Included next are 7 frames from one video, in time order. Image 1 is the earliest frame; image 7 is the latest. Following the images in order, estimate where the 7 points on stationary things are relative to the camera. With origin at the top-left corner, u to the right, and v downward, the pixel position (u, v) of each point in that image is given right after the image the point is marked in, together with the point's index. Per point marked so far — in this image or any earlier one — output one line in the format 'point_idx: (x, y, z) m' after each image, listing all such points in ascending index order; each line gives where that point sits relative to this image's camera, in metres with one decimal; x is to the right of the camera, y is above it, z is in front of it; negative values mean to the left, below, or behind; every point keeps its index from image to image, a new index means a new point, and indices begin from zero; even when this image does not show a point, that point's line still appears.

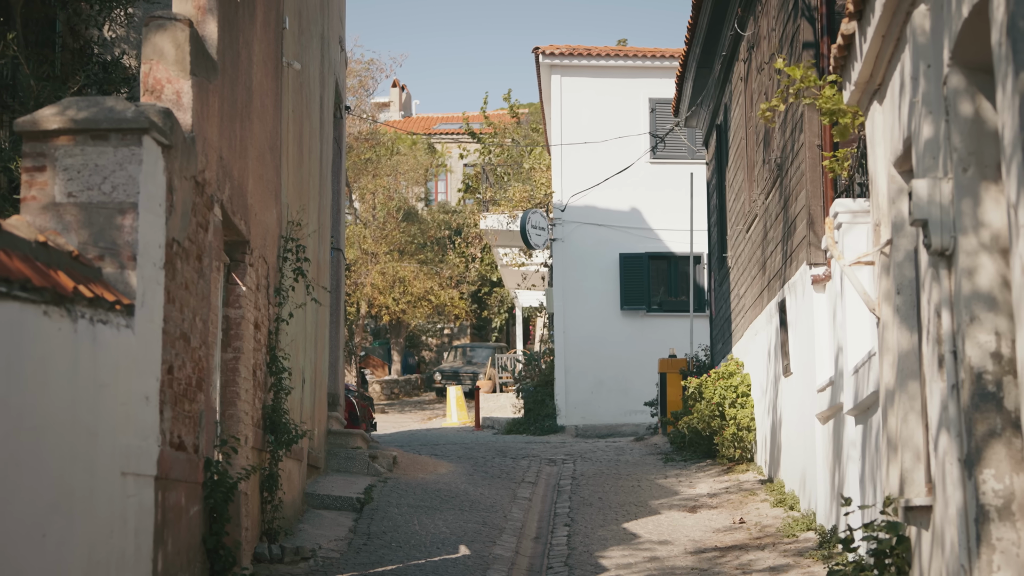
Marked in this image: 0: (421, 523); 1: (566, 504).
0: (-0.9, -2.2, +10.8) m
1: (+0.6, -2.3, +11.9) m
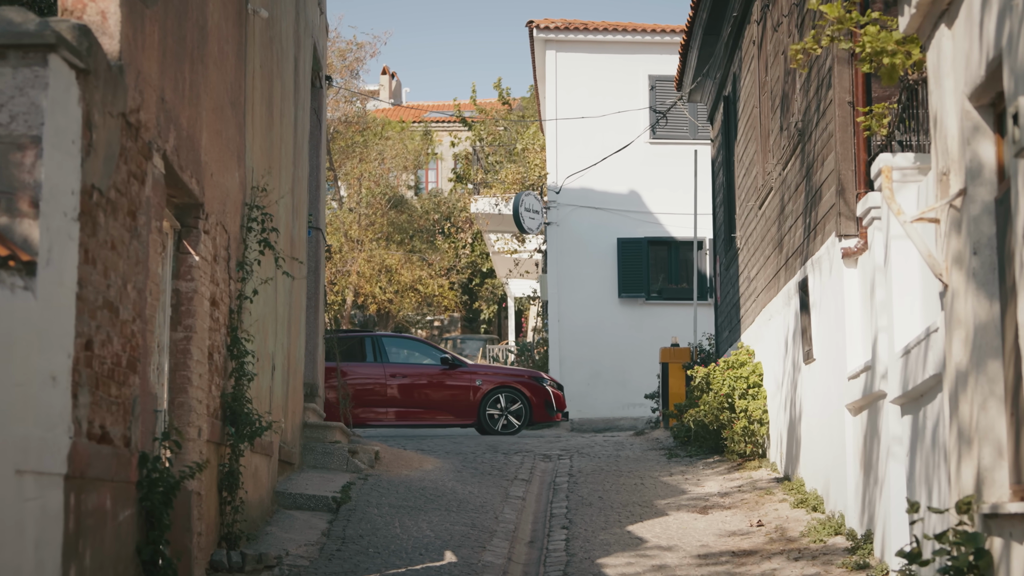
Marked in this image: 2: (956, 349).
0: (-0.9, -2.0, +9.7) m
1: (+0.5, -2.1, +10.8) m
2: (+2.0, -0.3, +5.0) m
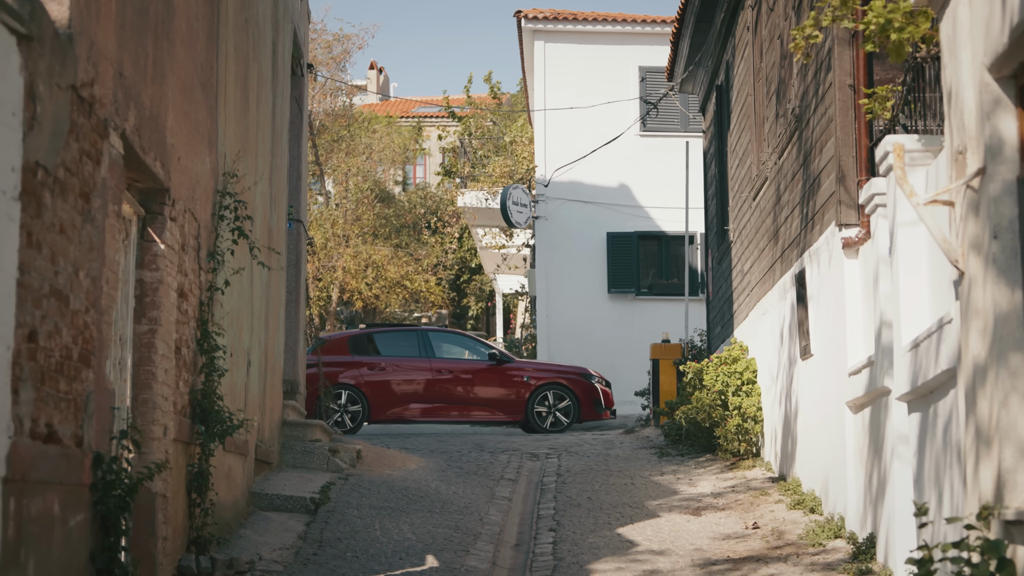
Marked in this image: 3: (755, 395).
0: (-1.1, -2.0, +9.3) m
1: (+0.4, -2.0, +10.4) m
2: (+1.9, -0.2, +4.6) m
3: (+2.5, -1.1, +11.8) m
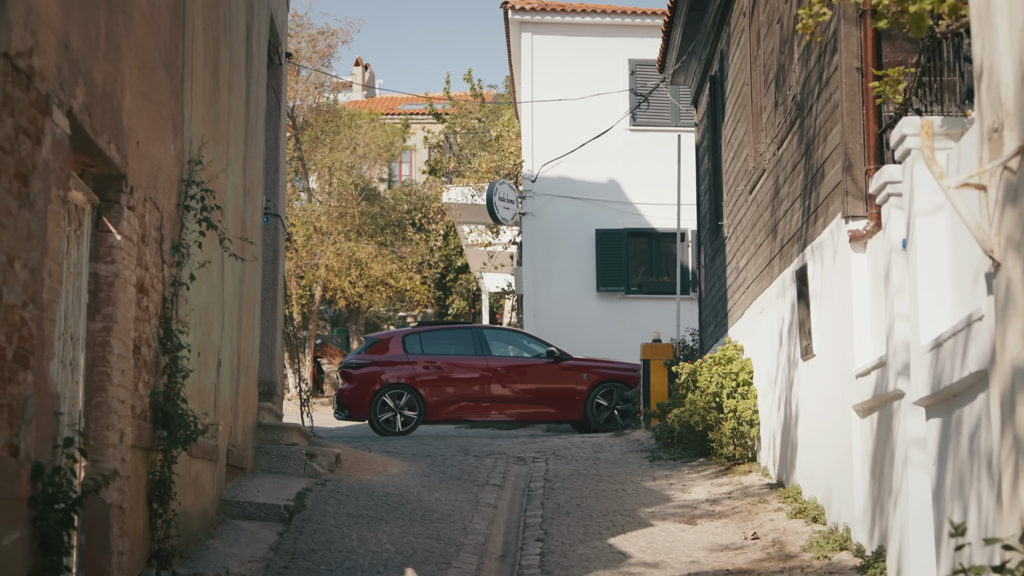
0: (-1.2, -1.9, +8.8) m
1: (+0.2, -2.0, +9.9) m
2: (+1.8, -0.2, +4.2) m
3: (+2.4, -1.1, +11.3) m
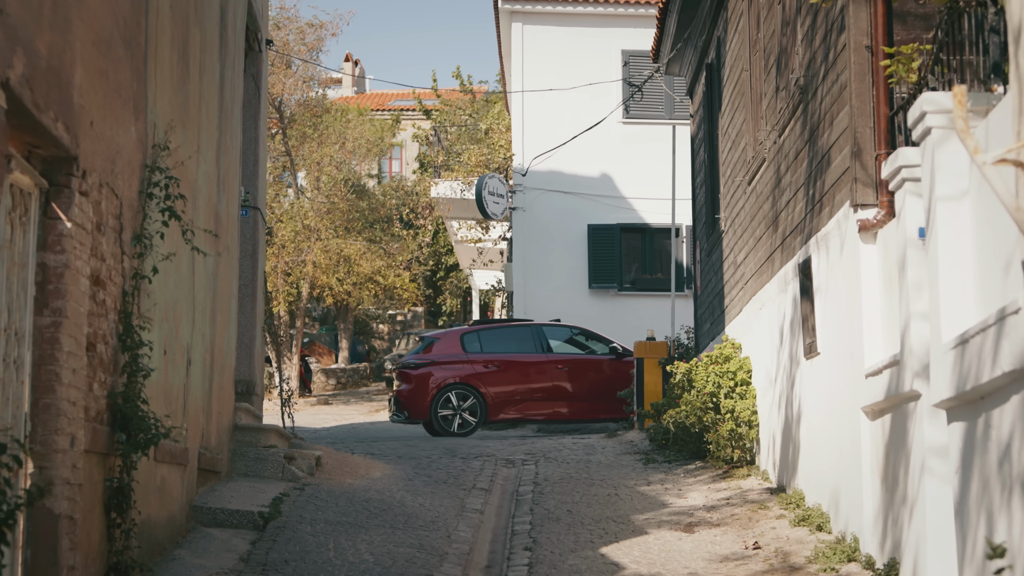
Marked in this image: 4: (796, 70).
0: (-1.3, -1.9, +8.3) m
1: (+0.1, -1.9, +9.4) m
2: (+1.8, -0.2, +3.7) m
3: (+2.3, -1.0, +10.8) m
4: (+2.2, +1.7, +8.6) m
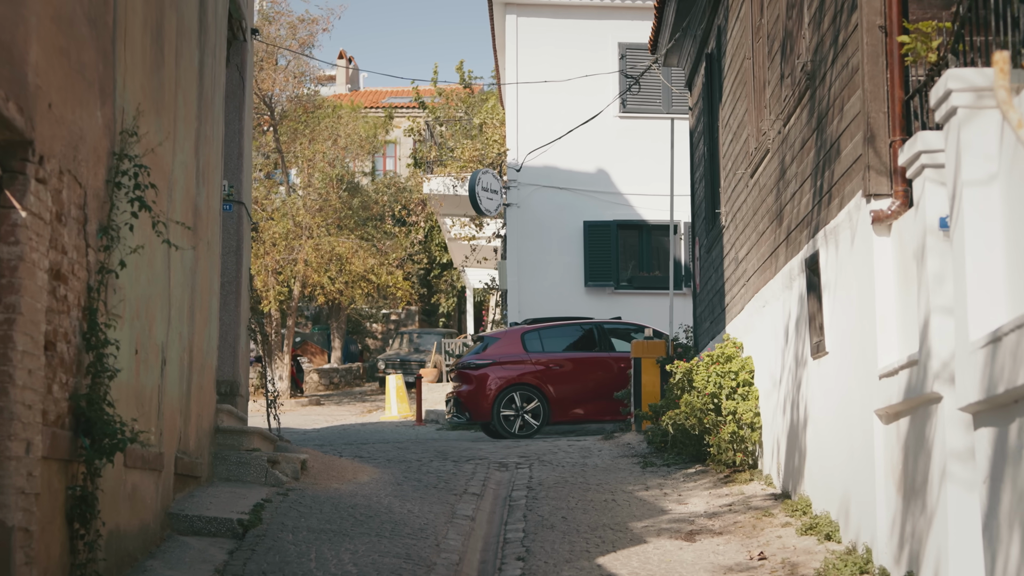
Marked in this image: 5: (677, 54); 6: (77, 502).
0: (-1.3, -1.9, +7.8) m
1: (+0.1, -1.9, +9.0) m
2: (+1.7, -0.1, +3.3) m
3: (+2.2, -1.0, +10.4) m
4: (+2.1, +1.7, +8.2) m
5: (+2.1, +3.0, +14.7) m
6: (-2.4, -1.2, +6.1) m
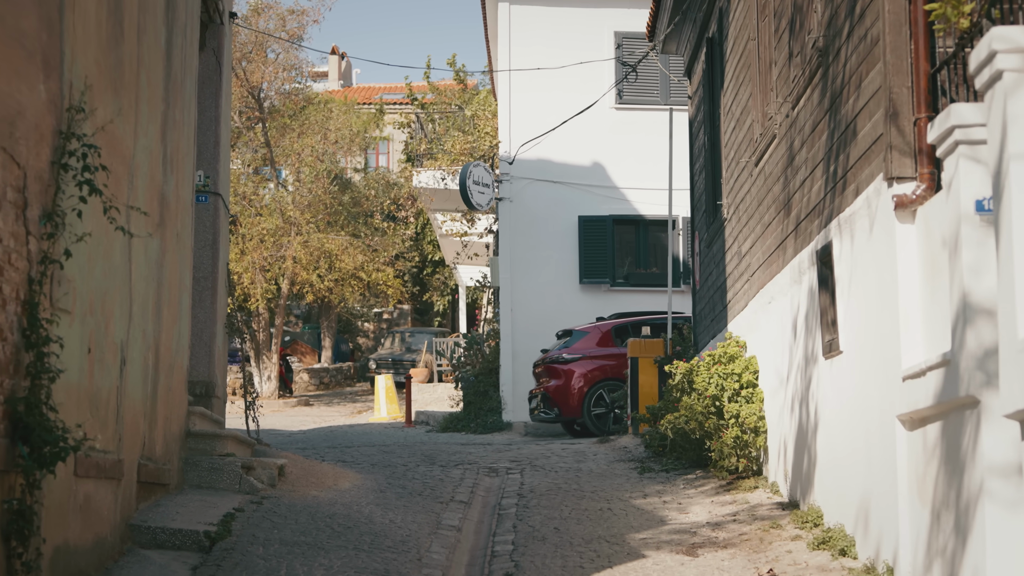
0: (-1.4, -1.8, +7.2) m
1: (0.0, -1.9, +8.4) m
2: (+1.7, -0.1, +2.7) m
3: (+2.1, -1.0, +9.8) m
4: (+2.0, +1.7, +7.6) m
5: (+2.0, +3.1, +14.1) m
6: (-2.4, -1.1, +5.5) m
